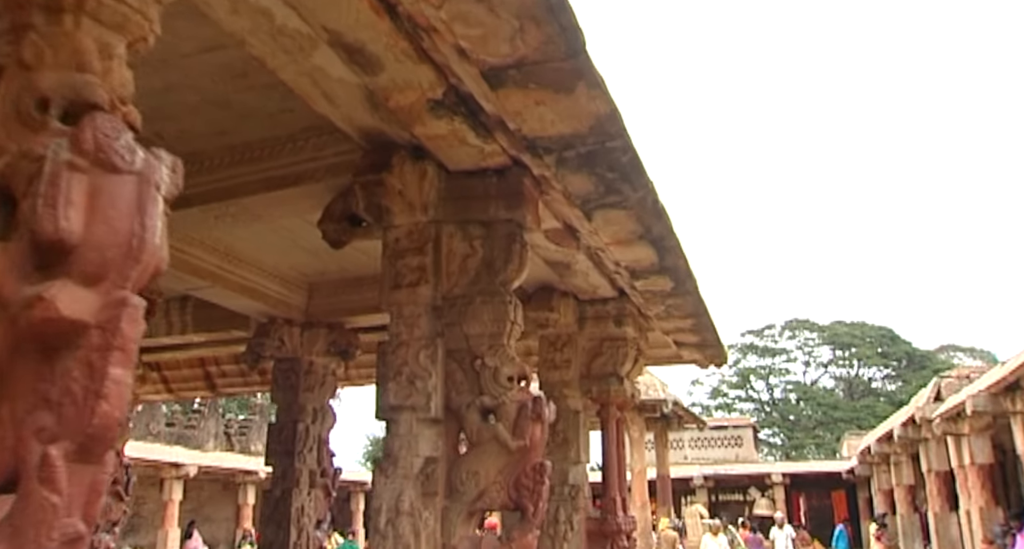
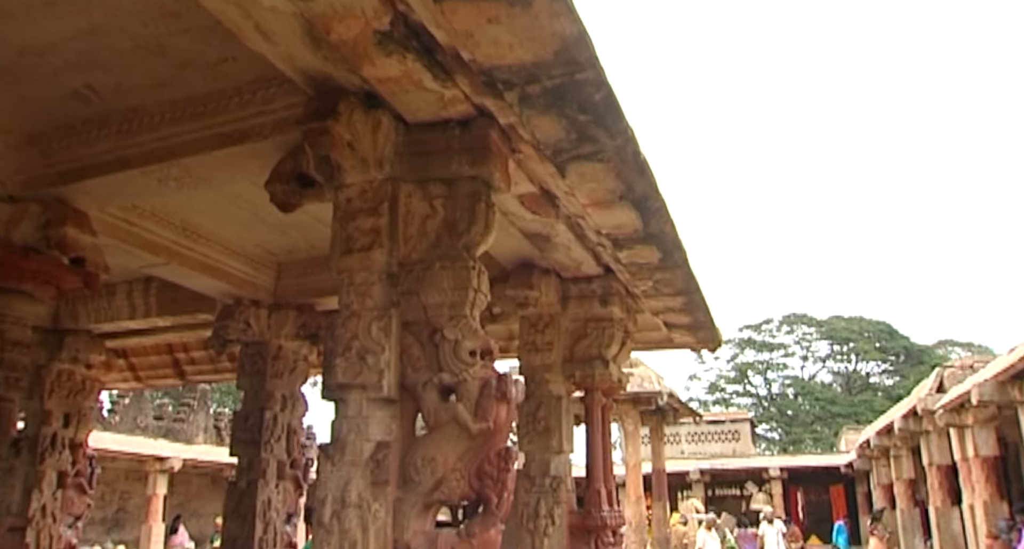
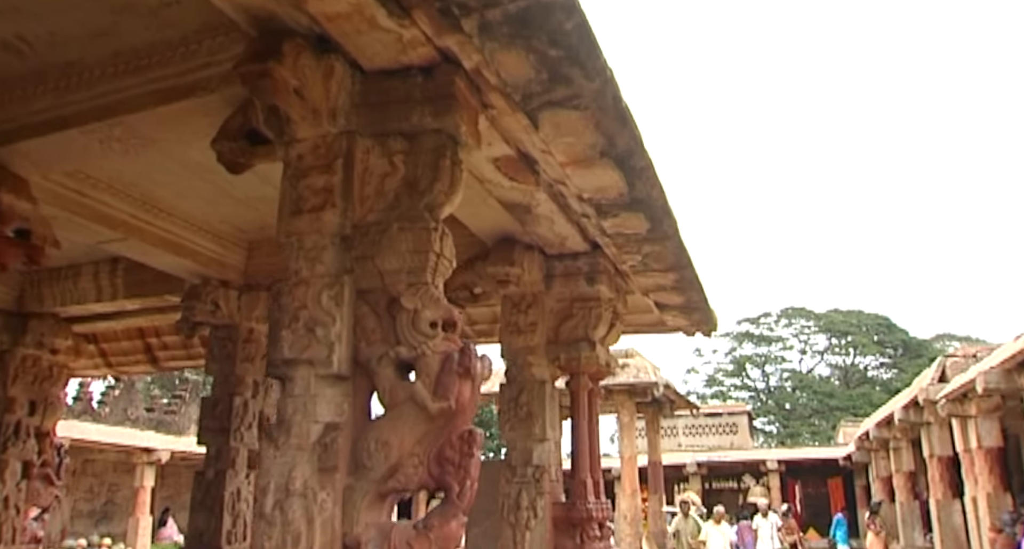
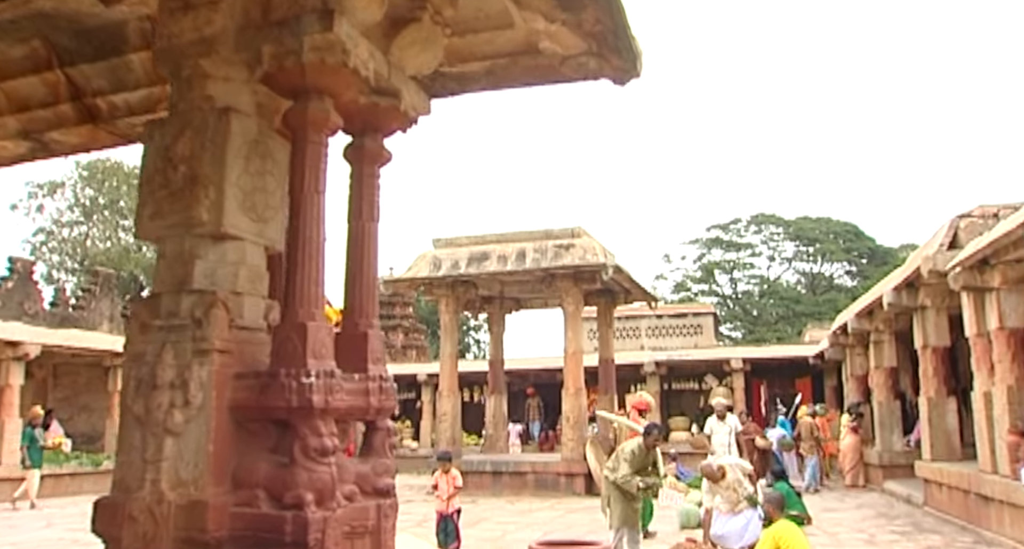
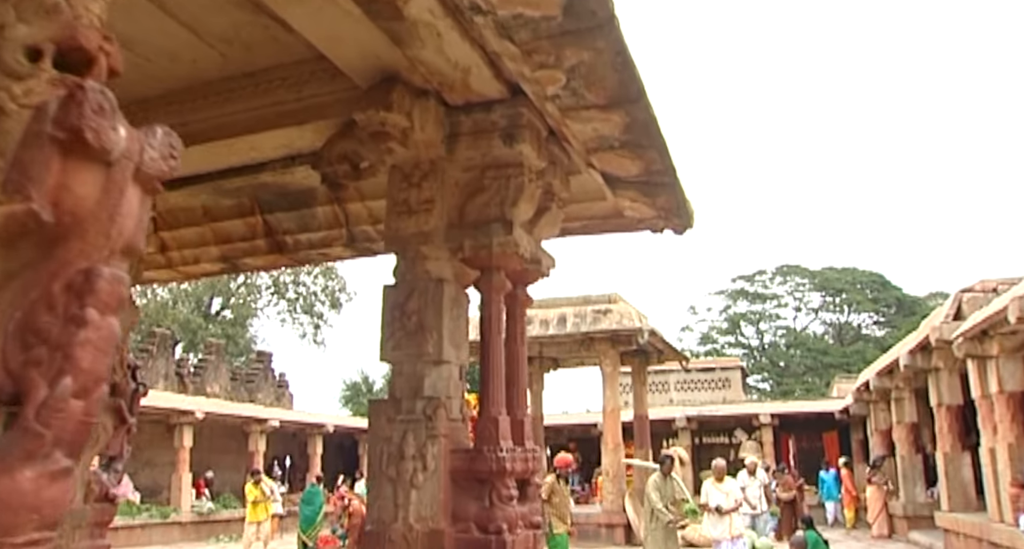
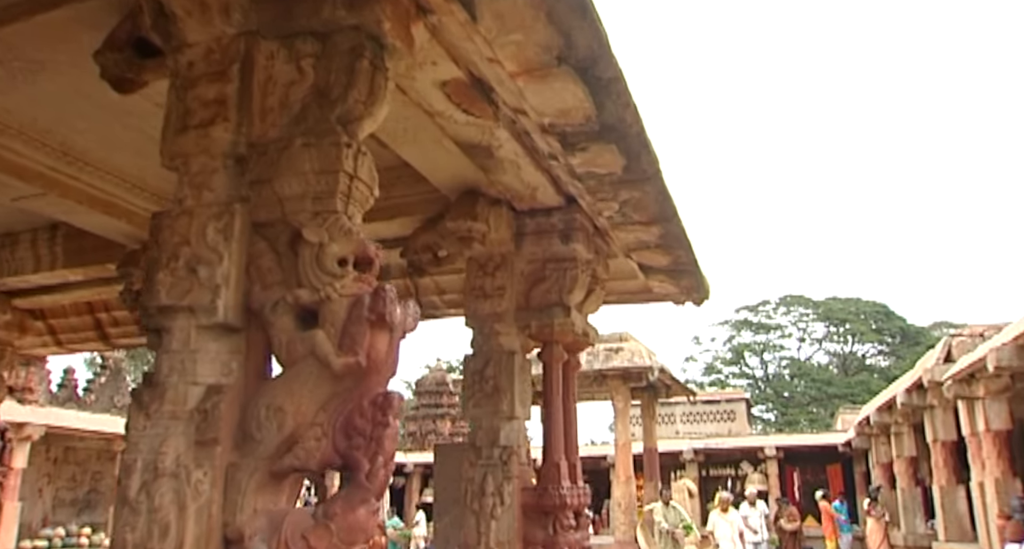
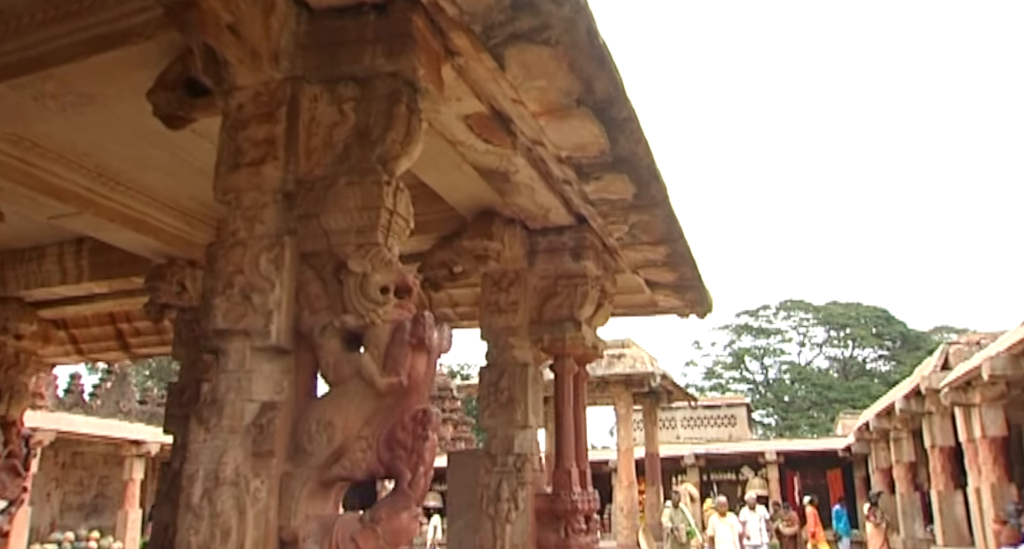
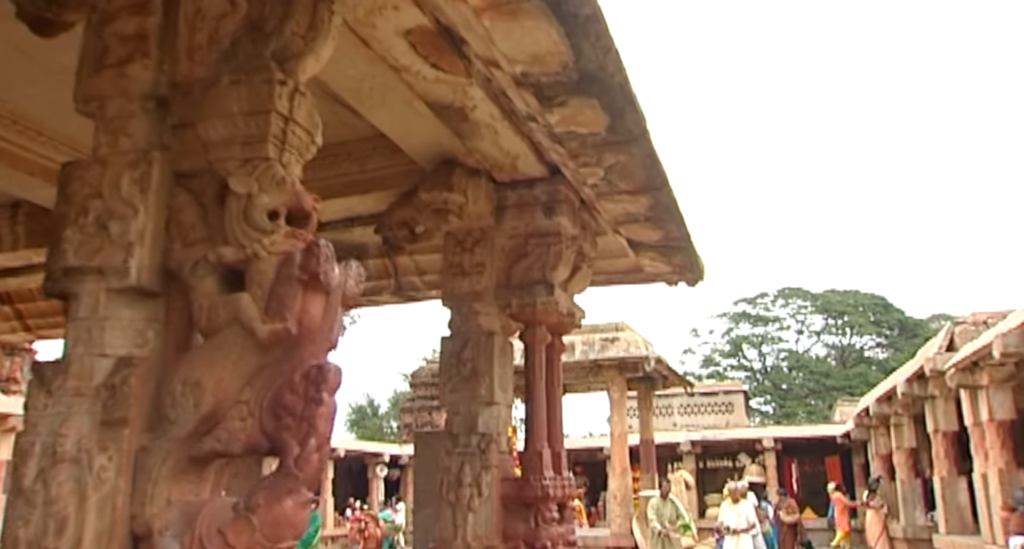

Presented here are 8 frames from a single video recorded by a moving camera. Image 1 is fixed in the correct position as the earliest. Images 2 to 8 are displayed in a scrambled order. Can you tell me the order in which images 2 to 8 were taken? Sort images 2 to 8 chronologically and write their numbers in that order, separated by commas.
2, 3, 7, 6, 8, 5, 4
